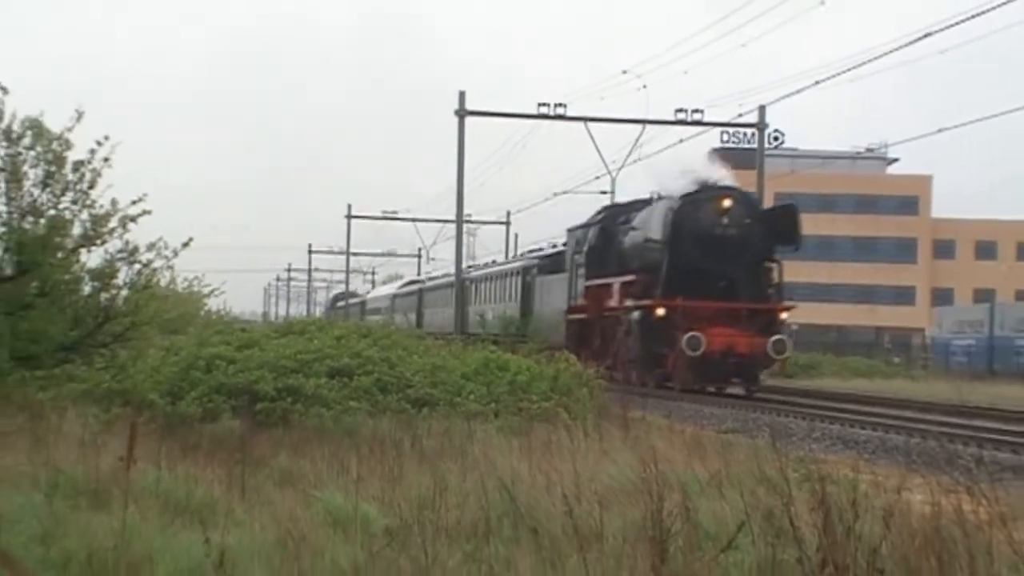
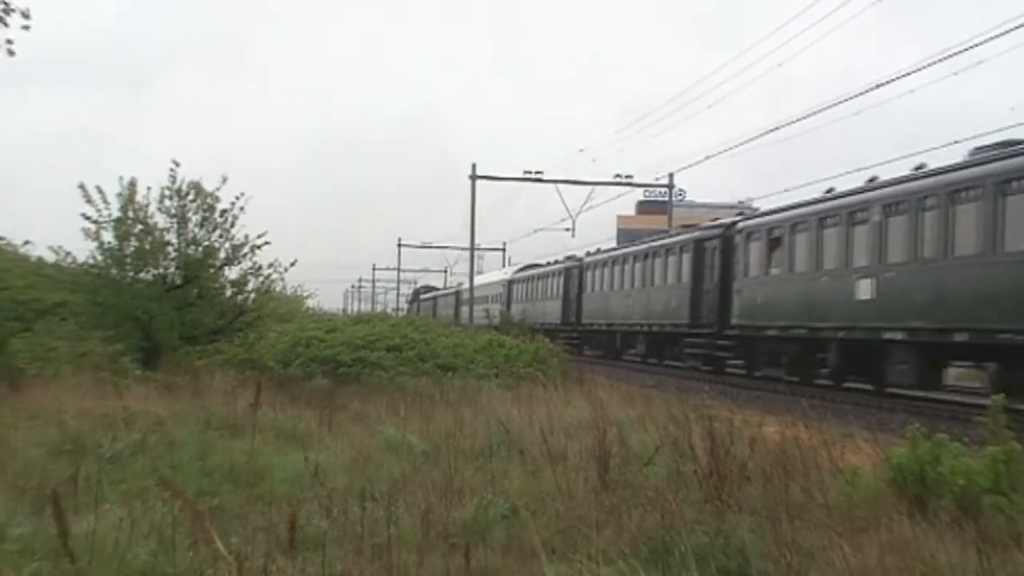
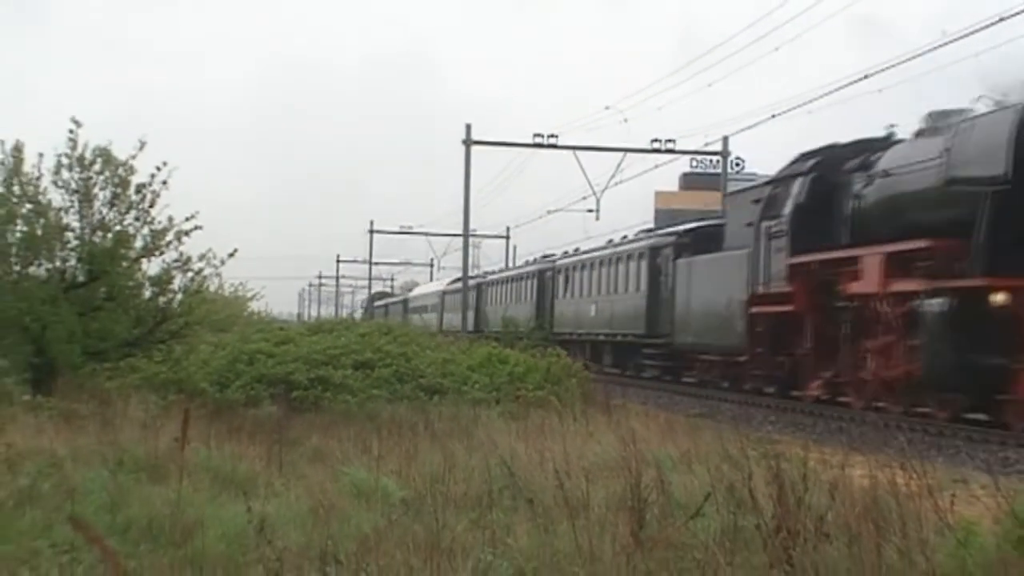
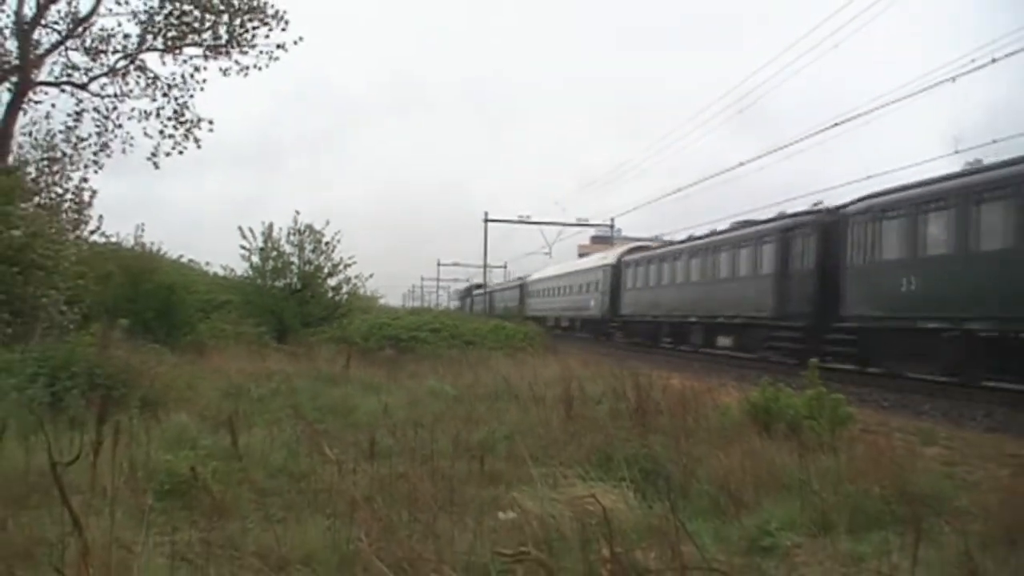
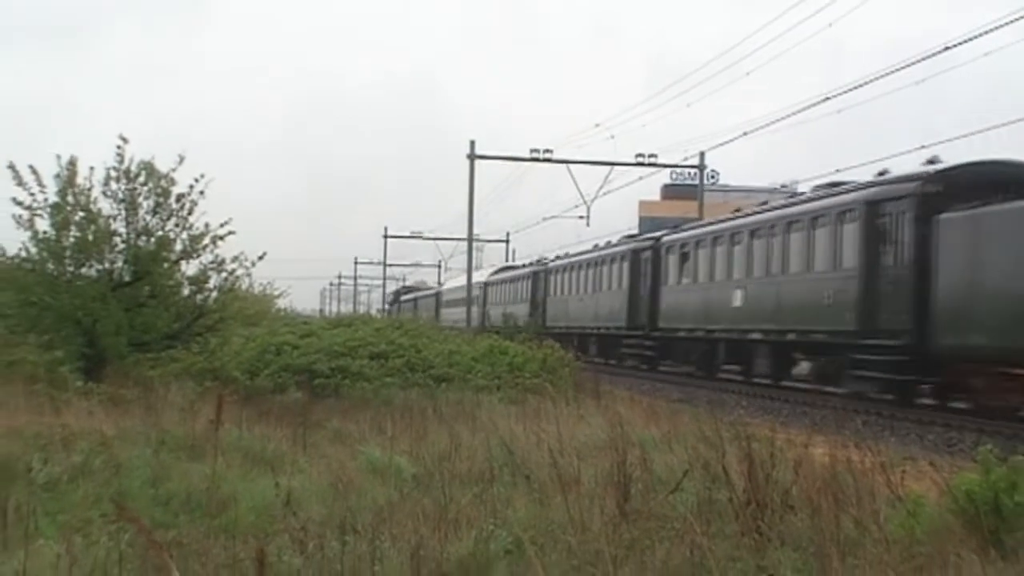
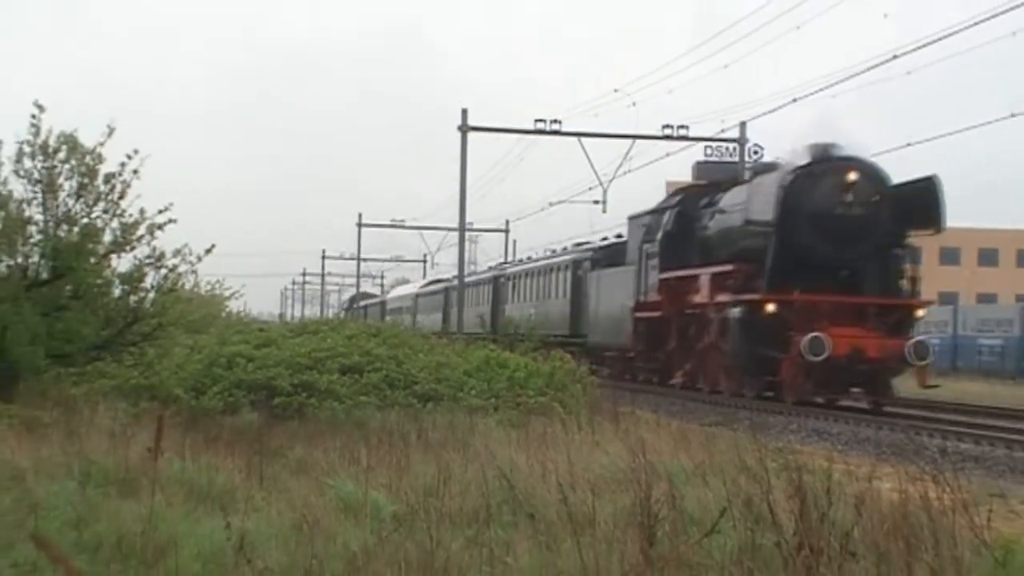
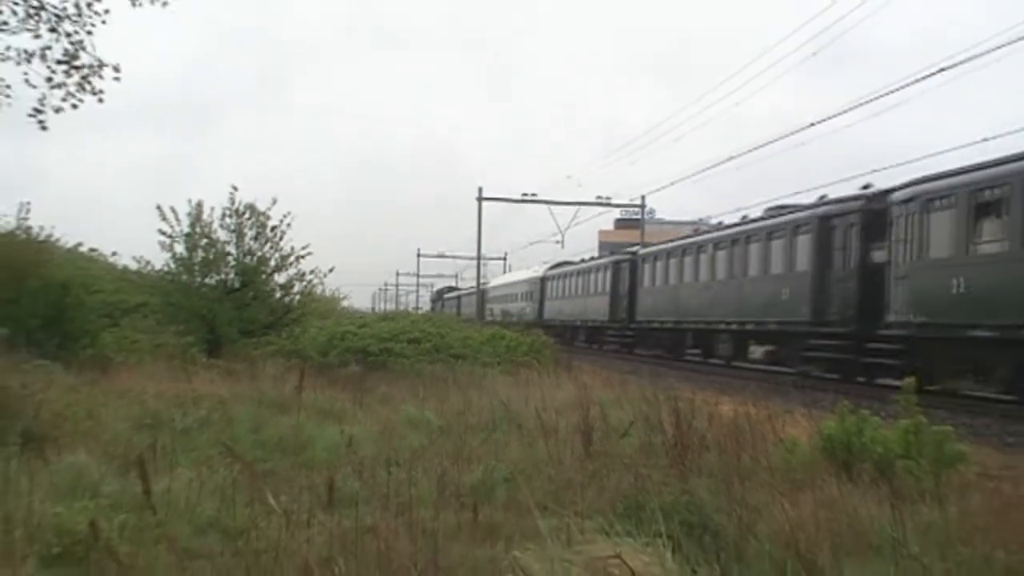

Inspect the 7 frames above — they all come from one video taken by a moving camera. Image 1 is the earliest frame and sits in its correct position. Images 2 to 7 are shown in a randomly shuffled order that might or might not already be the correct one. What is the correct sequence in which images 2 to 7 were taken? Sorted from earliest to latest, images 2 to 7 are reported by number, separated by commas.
6, 3, 5, 2, 7, 4
